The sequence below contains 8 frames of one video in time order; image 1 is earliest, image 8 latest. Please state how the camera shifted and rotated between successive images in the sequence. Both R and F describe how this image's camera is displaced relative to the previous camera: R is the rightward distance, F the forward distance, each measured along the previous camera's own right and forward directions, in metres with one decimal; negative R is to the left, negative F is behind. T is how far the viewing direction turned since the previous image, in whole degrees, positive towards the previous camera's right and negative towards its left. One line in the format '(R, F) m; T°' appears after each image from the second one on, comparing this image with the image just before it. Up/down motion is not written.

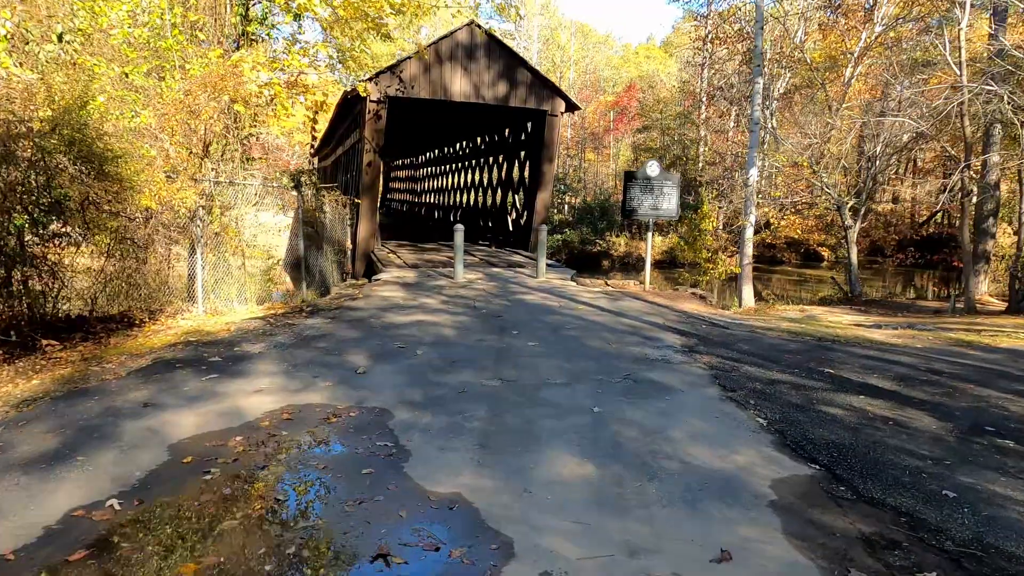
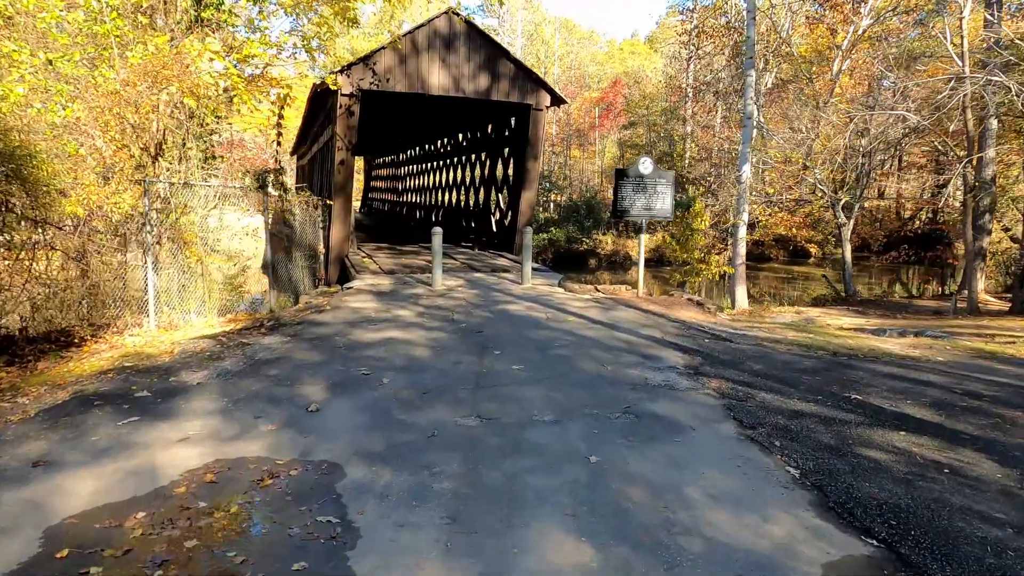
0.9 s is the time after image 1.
(0.0, +0.7) m; +1°
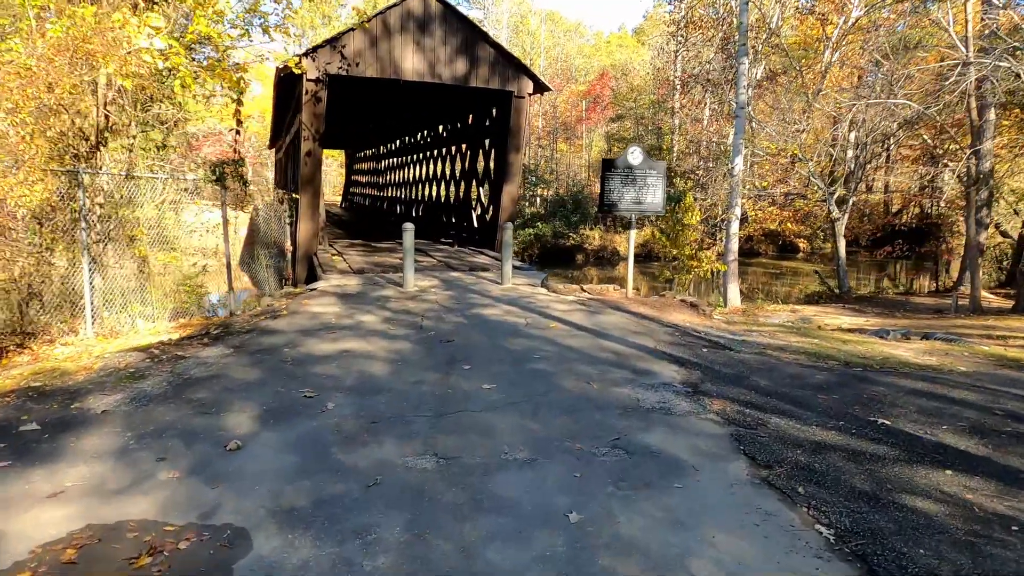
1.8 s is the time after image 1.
(+0.1, +0.7) m; +1°
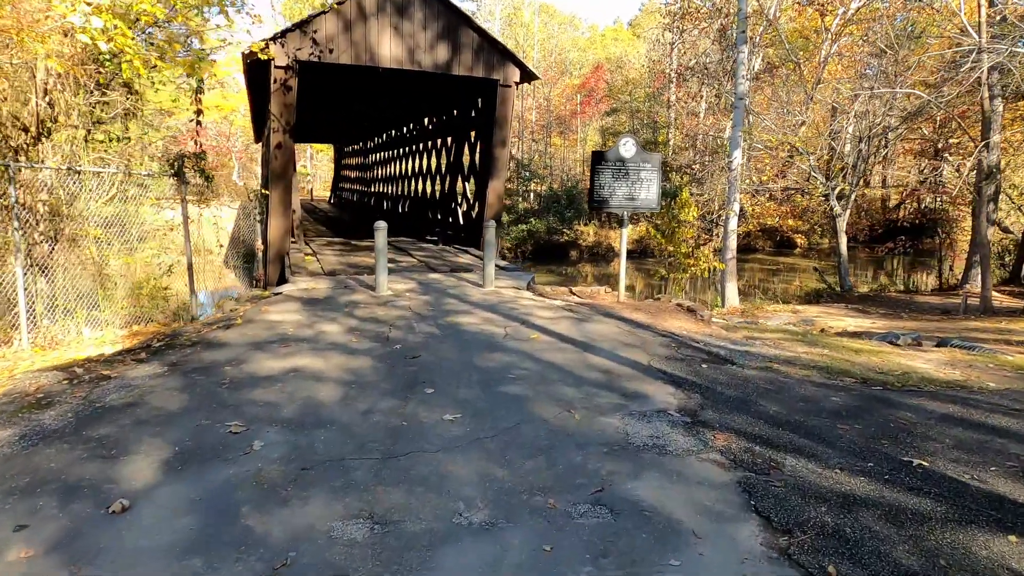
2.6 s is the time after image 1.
(+0.2, +0.7) m; 0°
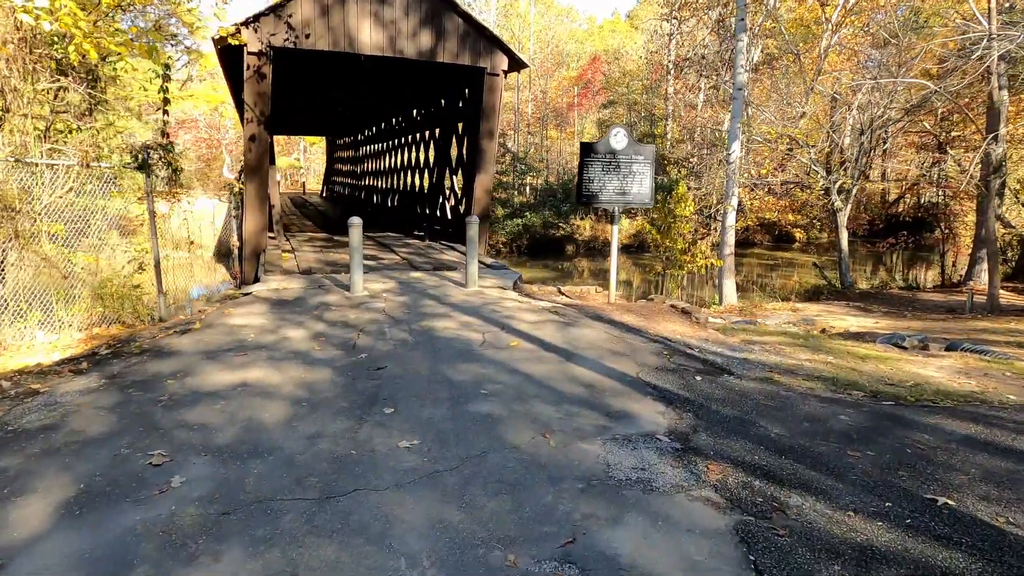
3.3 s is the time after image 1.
(+0.2, +0.5) m; 0°
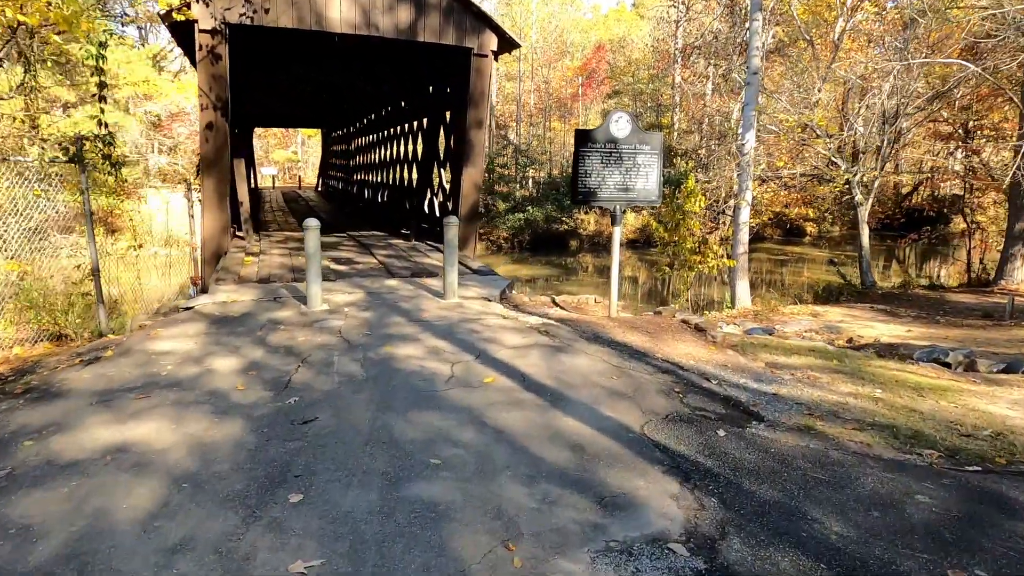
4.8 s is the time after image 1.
(+0.2, +1.0) m; -1°
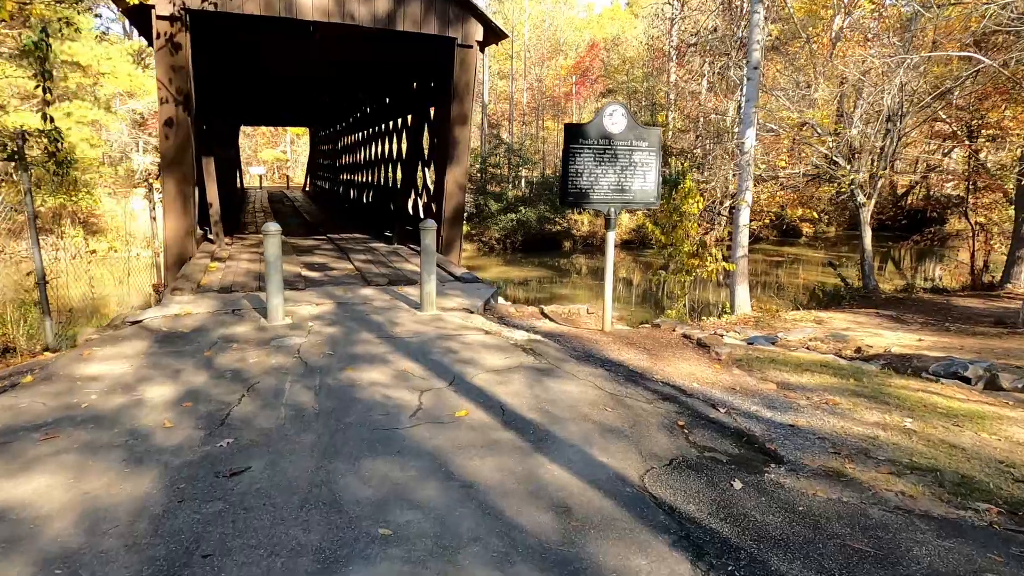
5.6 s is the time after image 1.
(+0.1, +0.6) m; +1°
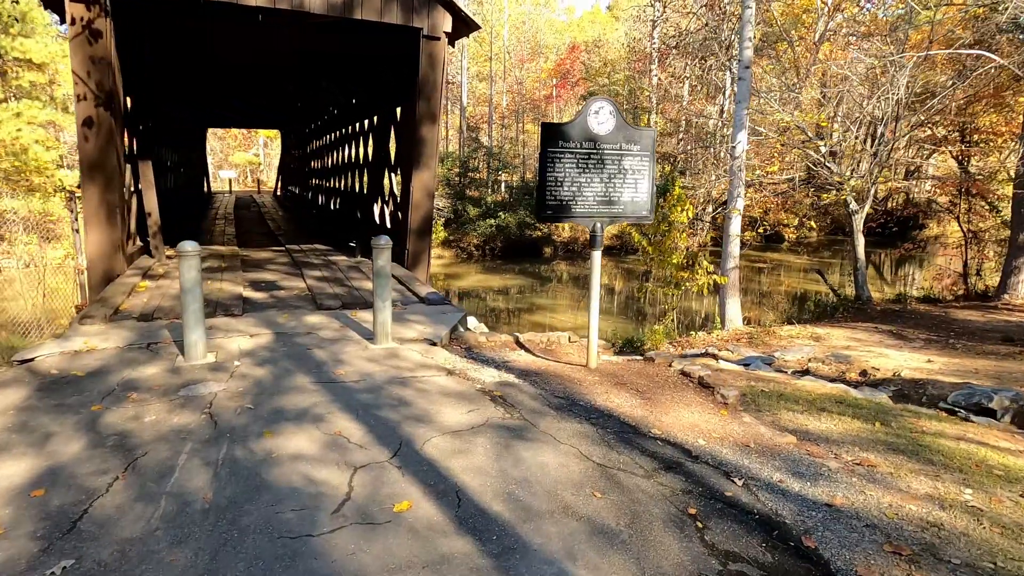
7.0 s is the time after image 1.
(+0.1, +0.9) m; +2°
